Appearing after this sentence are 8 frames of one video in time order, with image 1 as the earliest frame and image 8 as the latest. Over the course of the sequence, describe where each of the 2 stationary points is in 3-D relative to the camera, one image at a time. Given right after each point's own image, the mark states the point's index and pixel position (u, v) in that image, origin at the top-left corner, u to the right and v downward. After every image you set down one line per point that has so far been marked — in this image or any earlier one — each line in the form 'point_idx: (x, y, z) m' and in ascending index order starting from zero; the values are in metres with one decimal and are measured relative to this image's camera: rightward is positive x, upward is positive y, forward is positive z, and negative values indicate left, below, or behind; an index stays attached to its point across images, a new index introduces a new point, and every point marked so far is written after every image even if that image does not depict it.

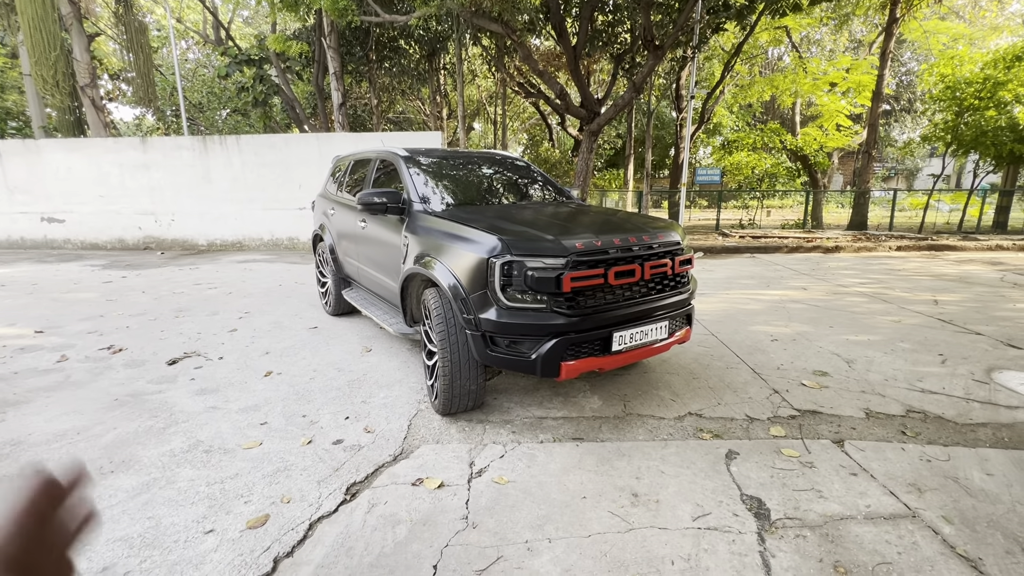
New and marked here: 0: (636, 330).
0: (+0.7, -0.3, +2.7) m
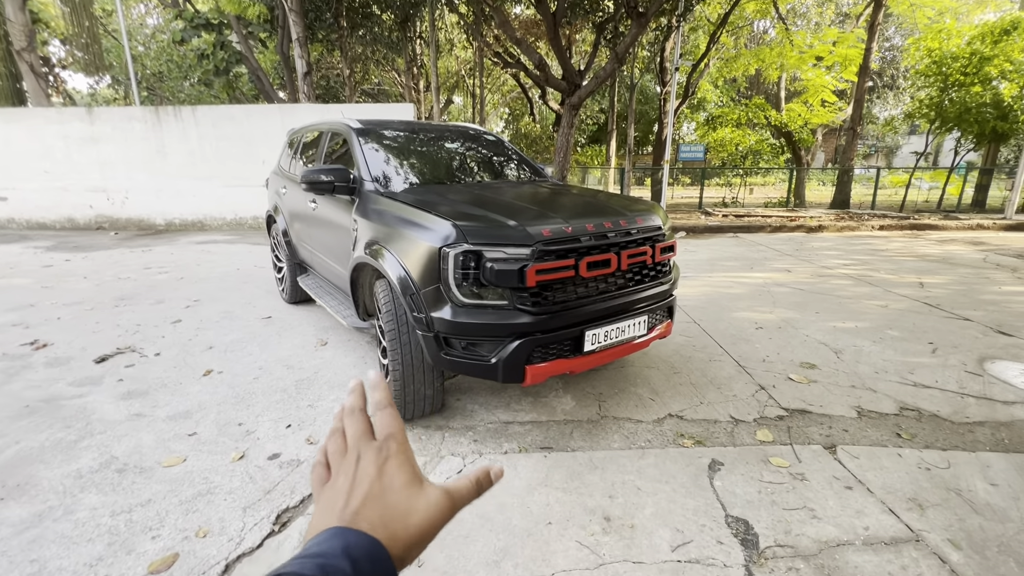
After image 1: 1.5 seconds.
0: (+0.5, -0.2, +2.4) m
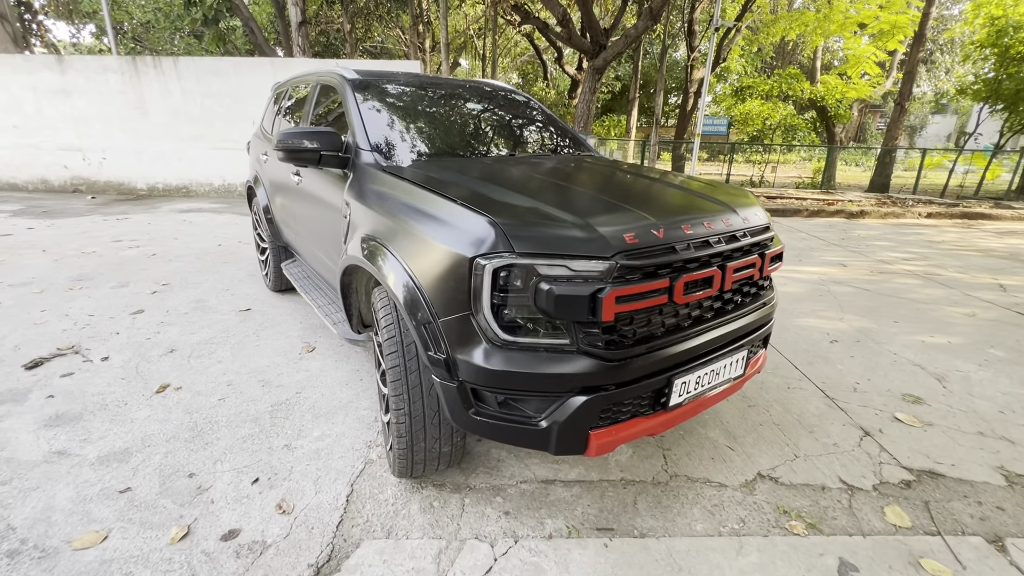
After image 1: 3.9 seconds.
0: (+0.7, -0.3, +1.7) m
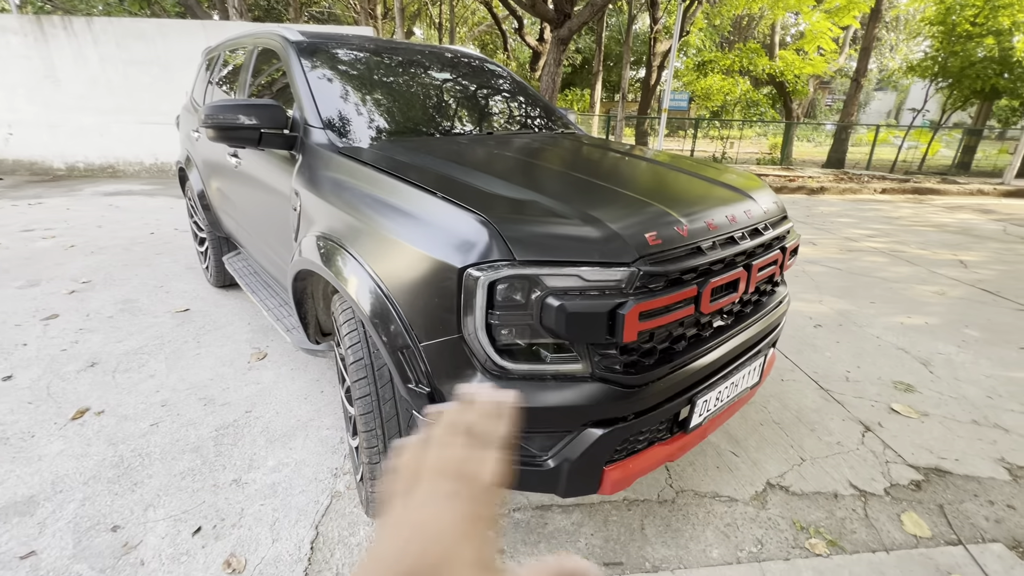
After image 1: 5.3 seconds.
0: (+0.7, -0.3, +1.5) m
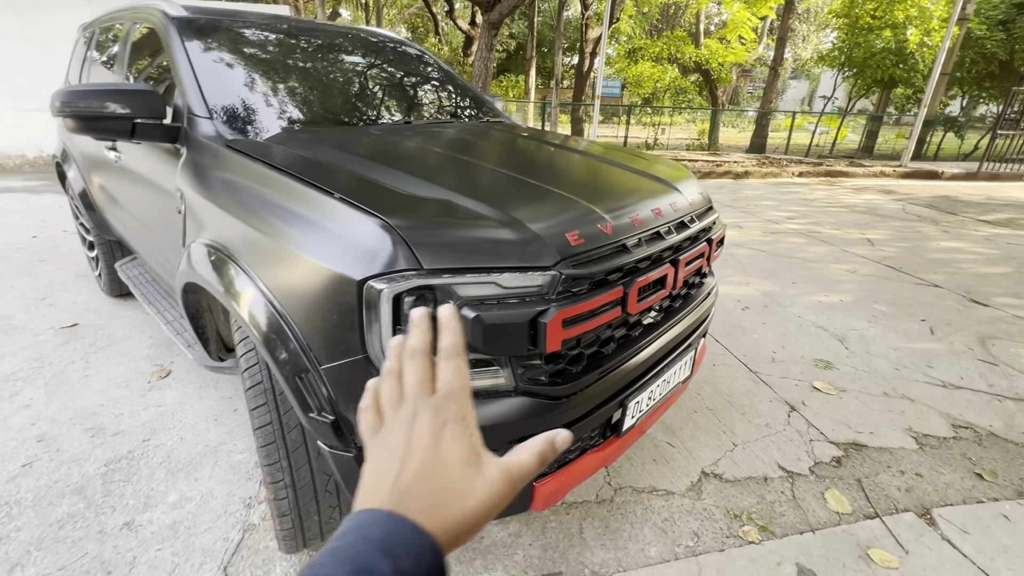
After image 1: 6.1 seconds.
0: (+0.4, -0.3, +1.5) m
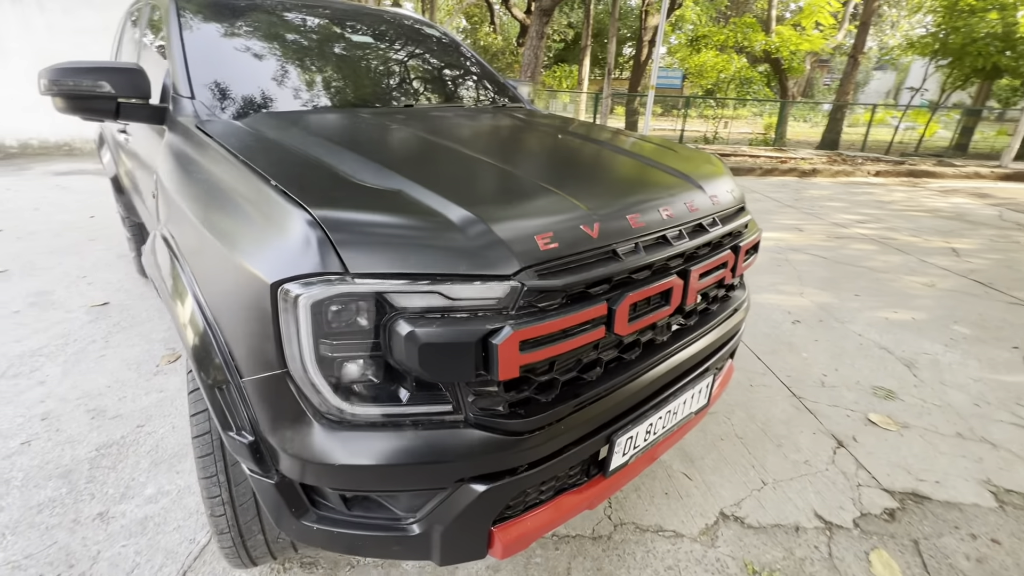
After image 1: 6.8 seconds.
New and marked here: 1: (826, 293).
0: (+0.4, -0.3, +1.3) m
1: (+2.4, 0.0, +3.7) m
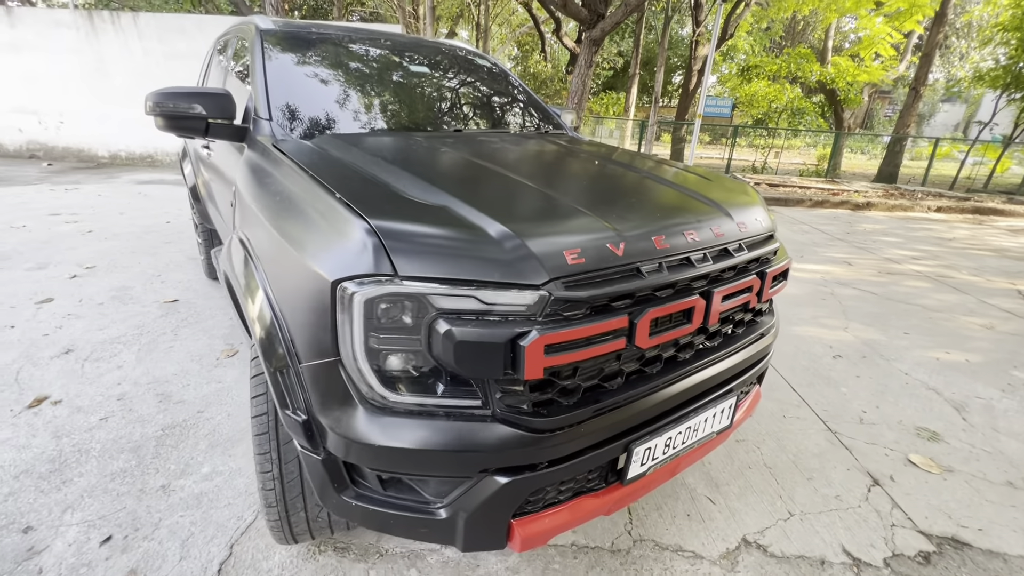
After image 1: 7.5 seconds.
0: (+0.5, -0.4, +1.3) m
1: (+2.7, -0.3, +3.5) m
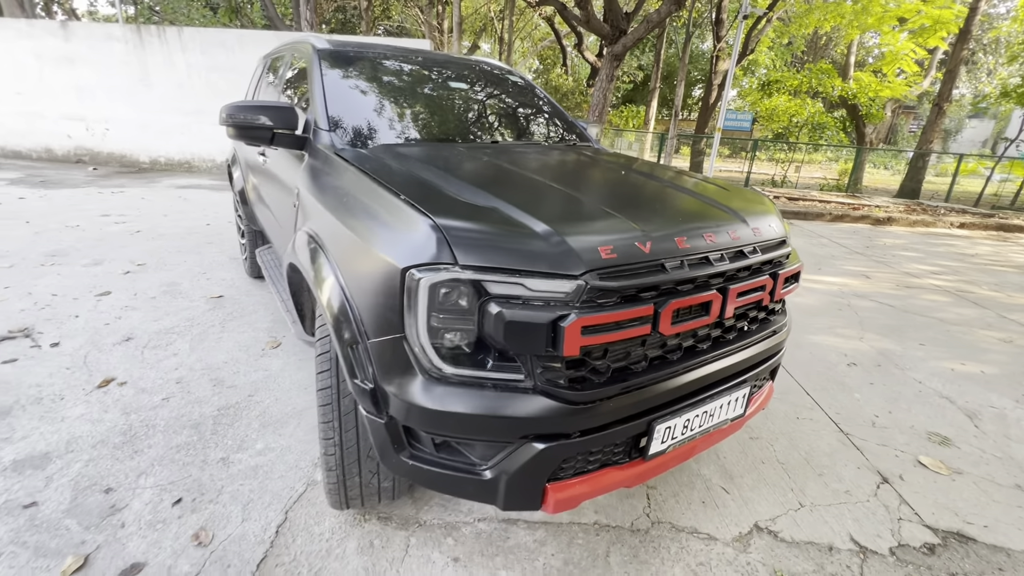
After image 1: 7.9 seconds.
0: (+0.6, -0.4, +1.4) m
1: (+2.9, -0.4, +3.6) m
